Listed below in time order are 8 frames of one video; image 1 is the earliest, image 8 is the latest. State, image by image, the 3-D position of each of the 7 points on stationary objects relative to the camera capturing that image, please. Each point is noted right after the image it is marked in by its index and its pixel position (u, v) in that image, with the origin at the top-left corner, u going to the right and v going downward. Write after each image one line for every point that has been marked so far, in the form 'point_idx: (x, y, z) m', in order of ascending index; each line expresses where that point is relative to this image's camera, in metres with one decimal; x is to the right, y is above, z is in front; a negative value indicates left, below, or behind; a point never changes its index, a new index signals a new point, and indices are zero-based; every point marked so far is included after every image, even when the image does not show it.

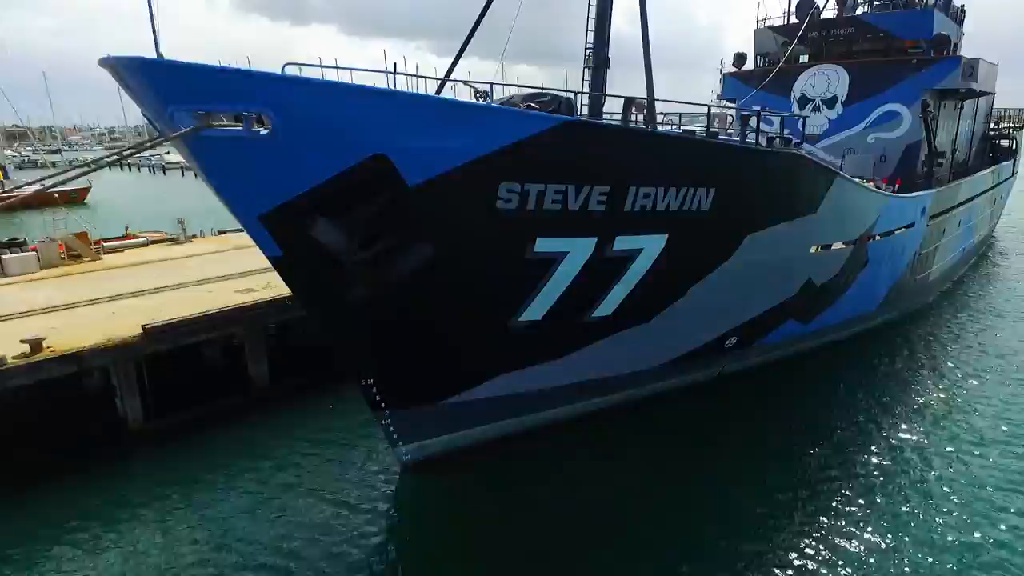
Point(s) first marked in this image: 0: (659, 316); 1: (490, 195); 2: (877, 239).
0: (+1.4, -0.3, +5.7) m
1: (-0.2, +0.7, +4.3) m
2: (+4.6, +0.6, +7.4) m
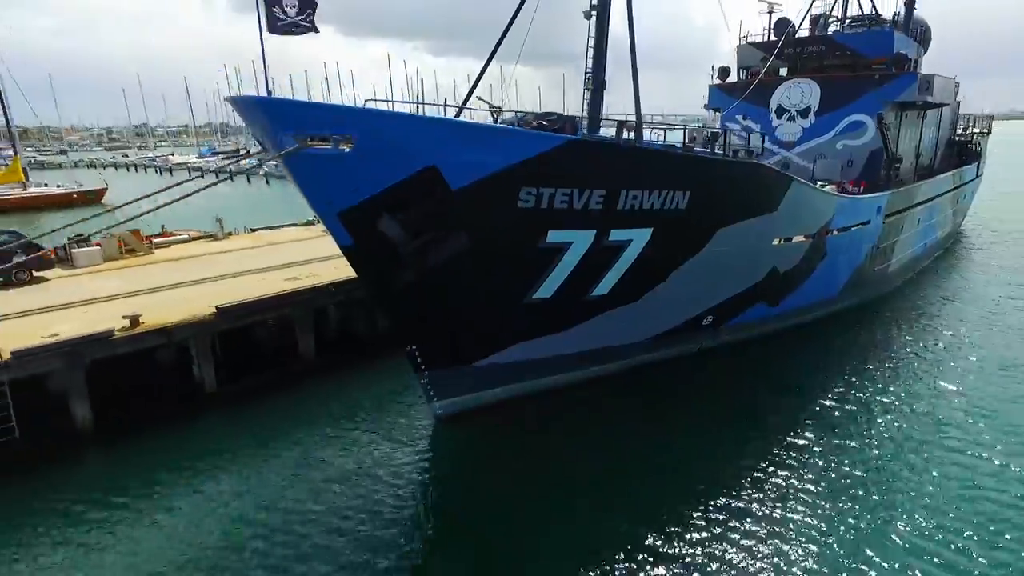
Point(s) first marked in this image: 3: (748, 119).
0: (+1.6, -0.1, +6.9) m
1: (0.0, +0.8, +5.5) m
2: (+4.7, +0.8, +8.6) m
3: (+5.1, +3.6, +12.5) m
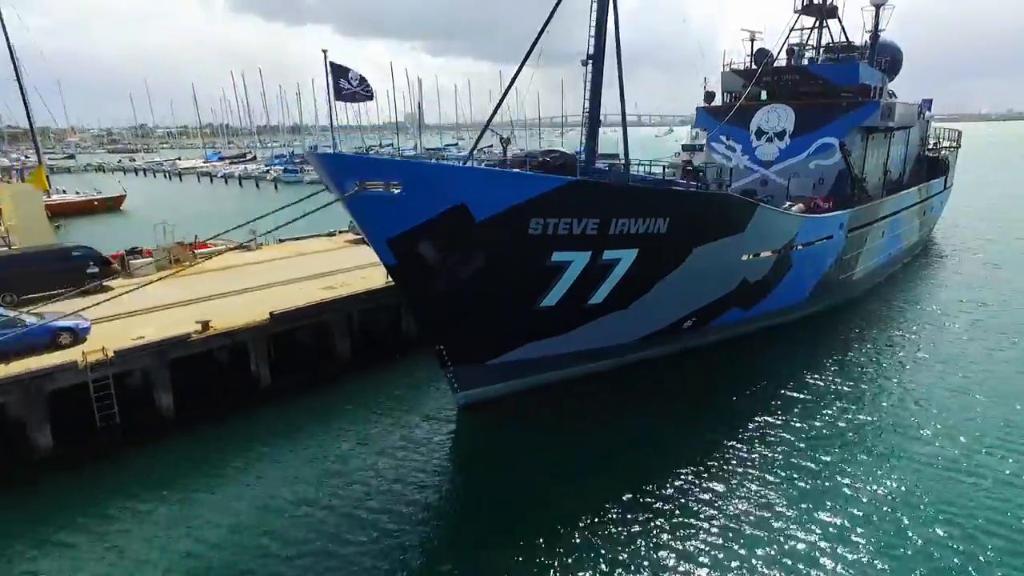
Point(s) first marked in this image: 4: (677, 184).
0: (+1.7, -0.2, +8.2) m
1: (+0.1, +0.7, +6.8) m
2: (+4.9, +0.7, +10.0) m
3: (+5.2, +3.5, +13.8) m
4: (+2.4, +1.4, +8.4) m
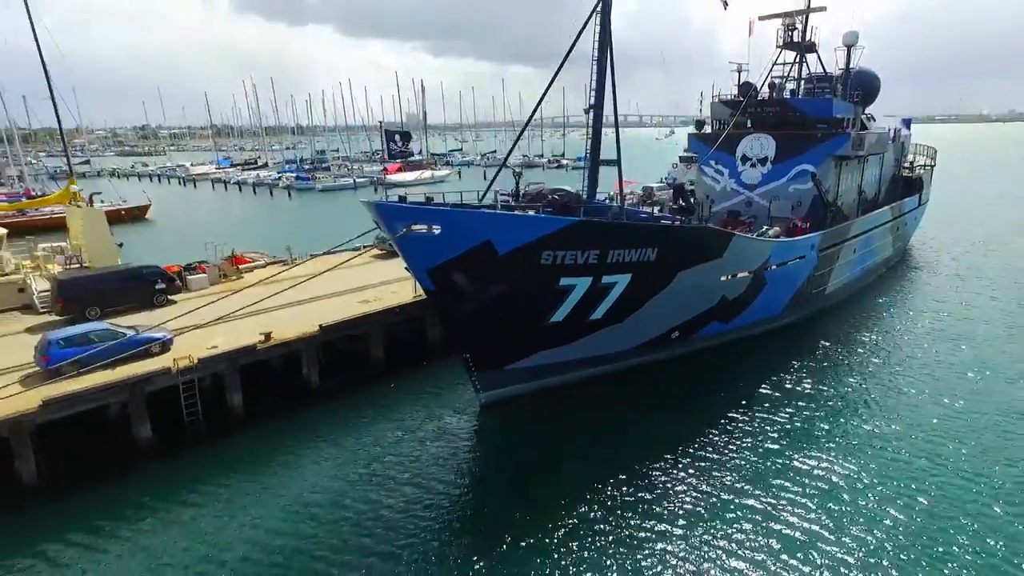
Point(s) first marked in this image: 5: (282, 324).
0: (+1.9, -0.5, +9.7) m
1: (+0.4, +0.4, +8.3) m
2: (+5.1, +0.4, +11.4) m
3: (+5.4, +3.2, +15.3) m
4: (+2.6, +1.1, +9.9) m
5: (-4.0, -0.6, +10.4) m
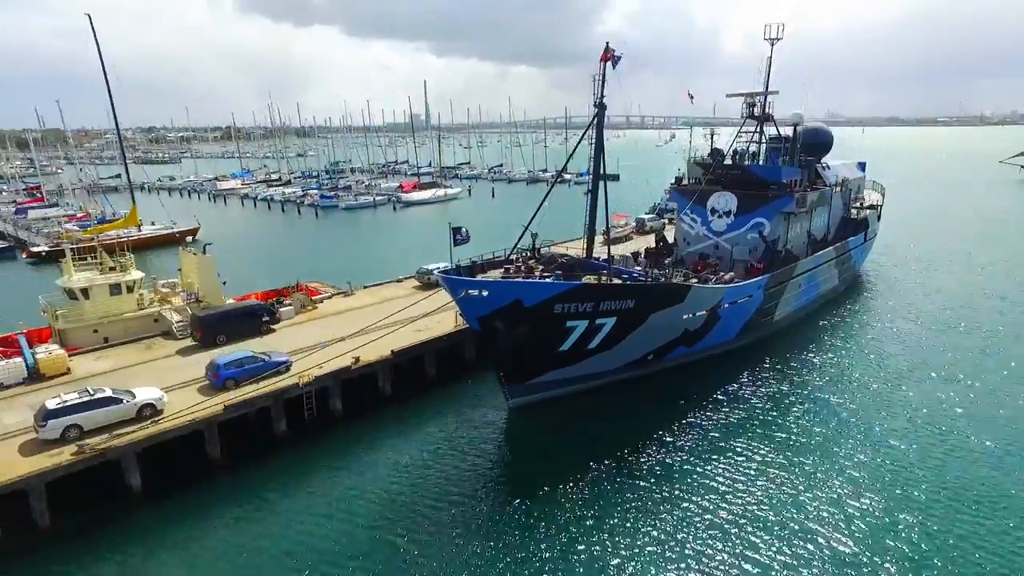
0: (+2.4, -1.4, +13.5) m
1: (+0.8, -0.4, +12.1) m
2: (+5.5, -0.5, +15.2) m
3: (+5.9, +2.4, +19.1) m
4: (+3.0, +0.3, +13.7) m
5: (-3.6, -1.5, +14.3) m
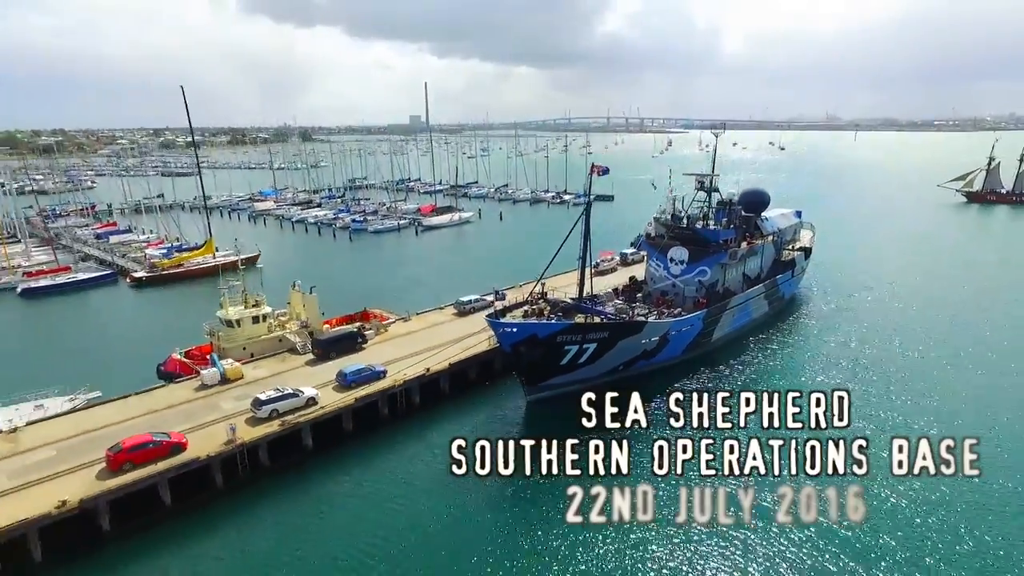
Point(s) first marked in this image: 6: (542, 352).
0: (+3.0, -2.6, +20.6) m
1: (+1.4, -1.6, +19.1) m
2: (+6.1, -1.7, +22.3) m
3: (+6.5, +1.2, +26.2) m
4: (+3.6, -1.0, +20.8) m
5: (-3.0, -2.7, +21.3) m
6: (+0.9, -2.1, +19.3) m
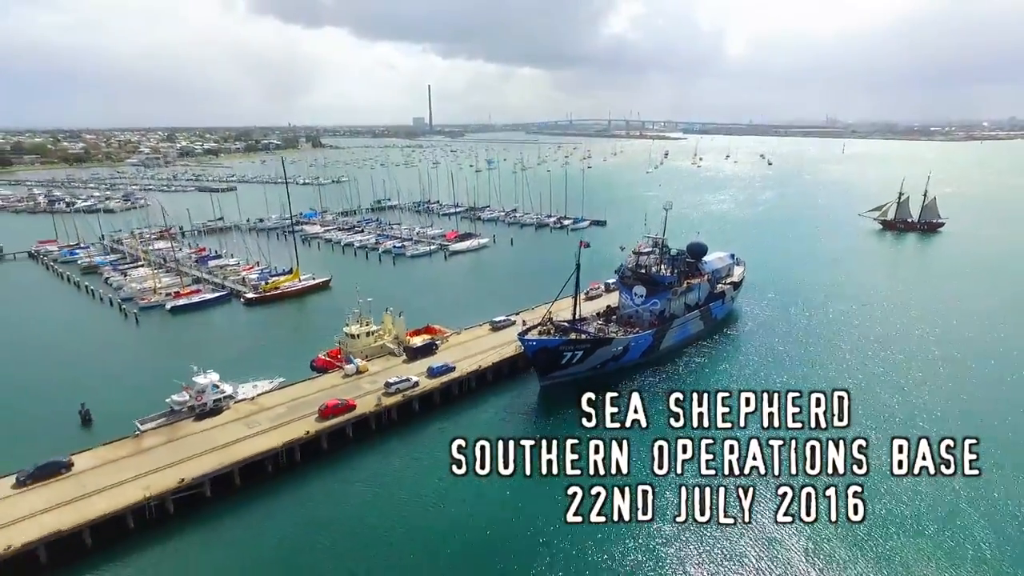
0: (+4.0, -4.2, +33.4) m
1: (+2.5, -3.2, +32.0) m
2: (+7.2, -3.3, +35.1) m
3: (+7.6, -0.5, +39.0) m
4: (+4.7, -2.6, +33.6) m
5: (-1.9, -4.3, +34.2) m
6: (+2.0, -3.7, +32.1) m
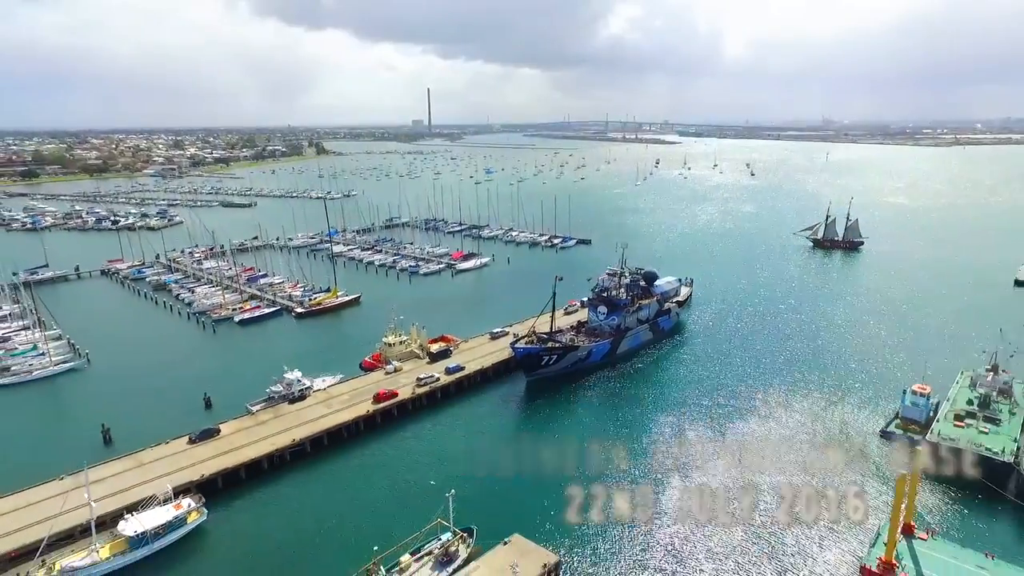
0: (+3.6, -5.9, +46.2) m
1: (+2.0, -4.9, +44.8) m
2: (+6.7, -5.0, +47.9) m
3: (+7.1, -2.2, +51.8) m
4: (+4.2, -4.3, +46.4) m
5: (-2.4, -6.0, +46.9) m
6: (+1.5, -5.4, +44.9) m
